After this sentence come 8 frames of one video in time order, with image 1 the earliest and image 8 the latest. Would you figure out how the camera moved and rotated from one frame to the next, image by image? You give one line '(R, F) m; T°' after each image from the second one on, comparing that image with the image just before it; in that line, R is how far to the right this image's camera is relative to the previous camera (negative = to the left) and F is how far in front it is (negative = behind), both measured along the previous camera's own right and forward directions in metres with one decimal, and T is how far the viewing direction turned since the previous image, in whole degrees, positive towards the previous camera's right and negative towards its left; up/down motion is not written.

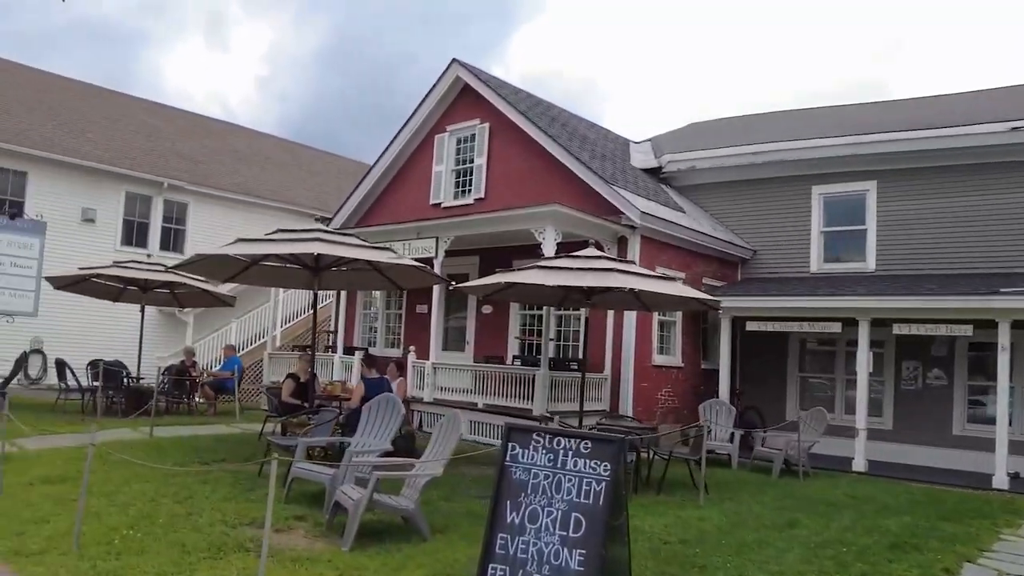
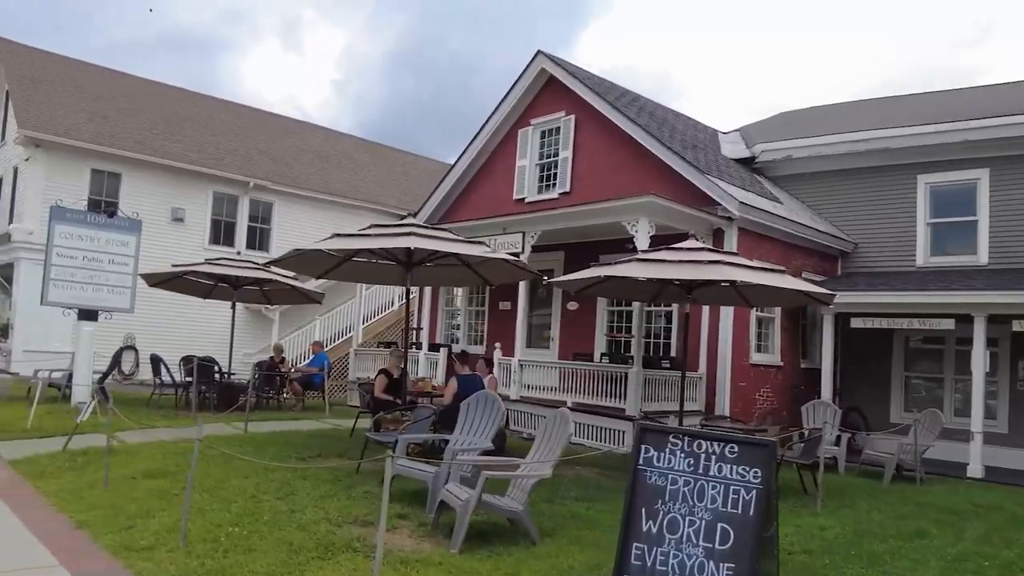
(-0.3, +0.3) m; -5°
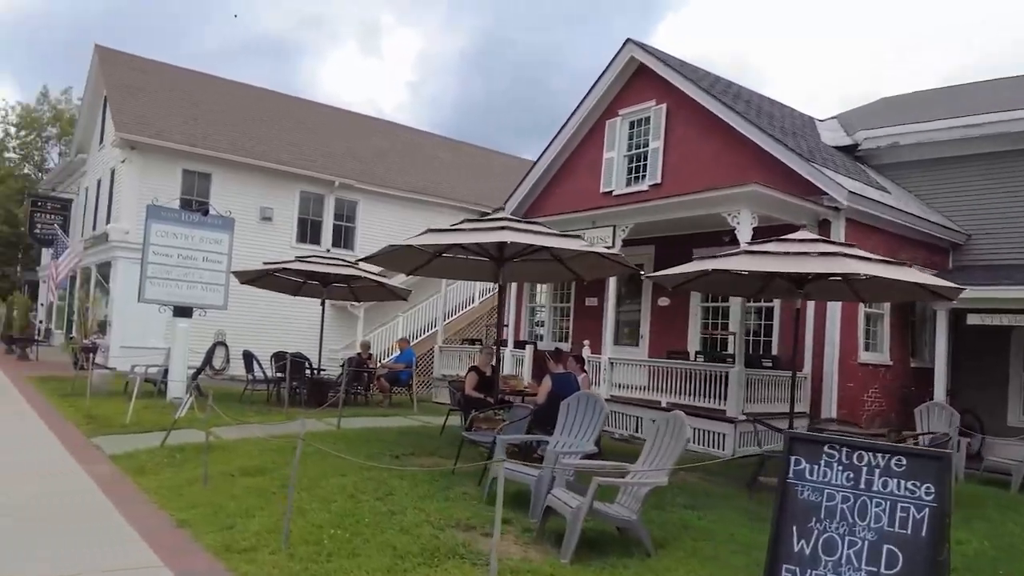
(-0.2, +0.3) m; -5°
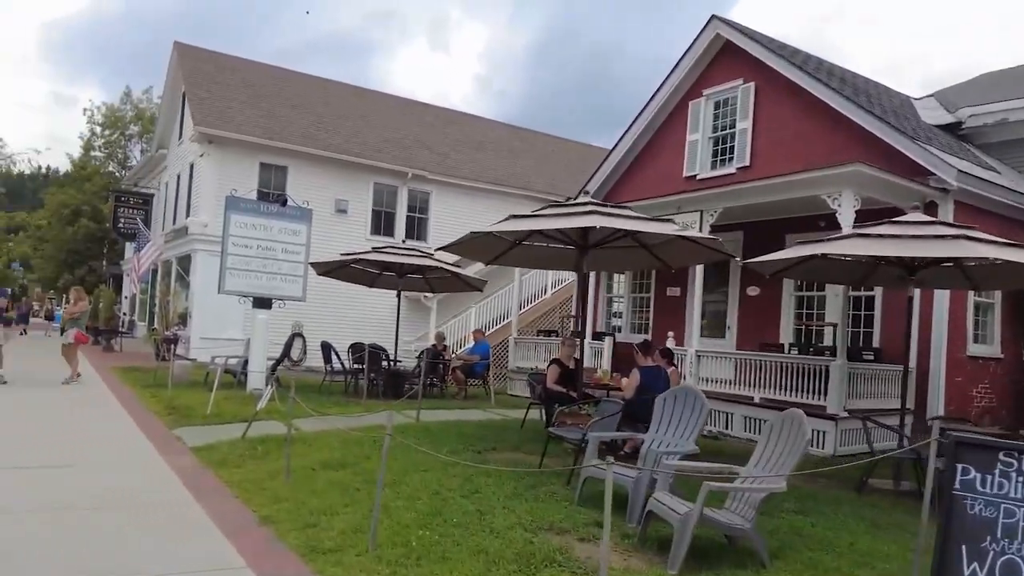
(-0.2, +0.4) m; -5°
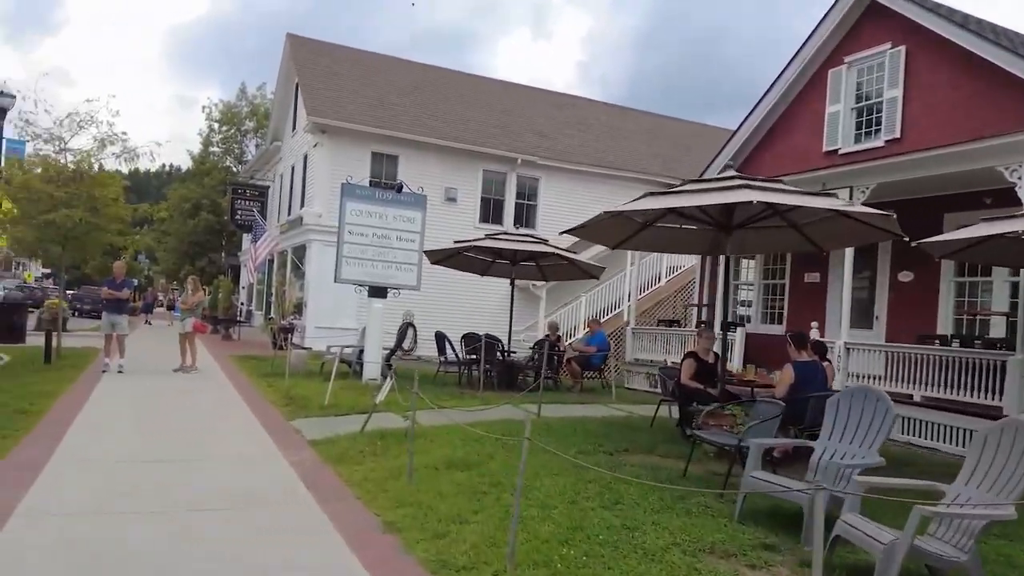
(-0.3, +0.7) m; -7°
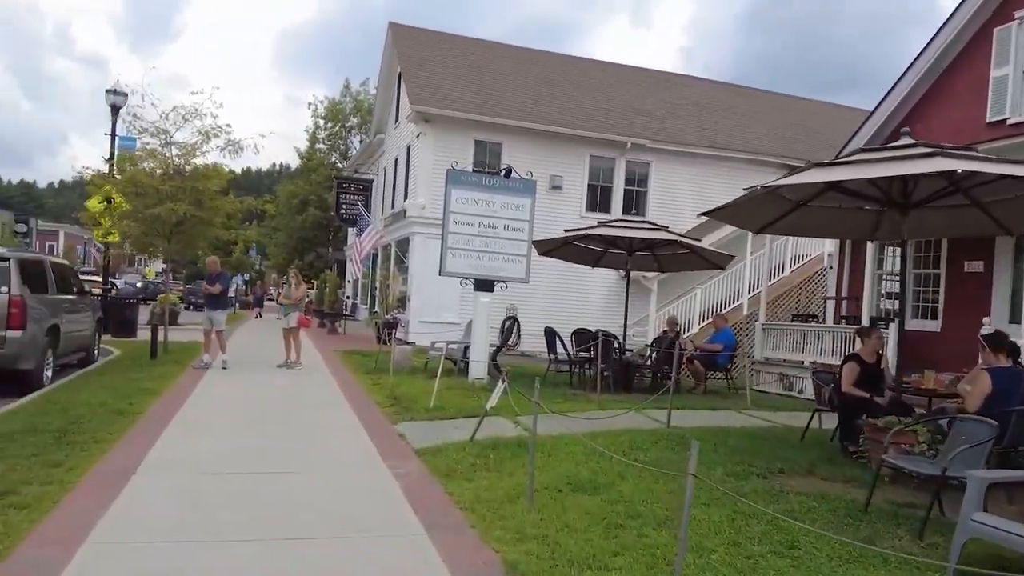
(-0.3, +1.0) m; -7°
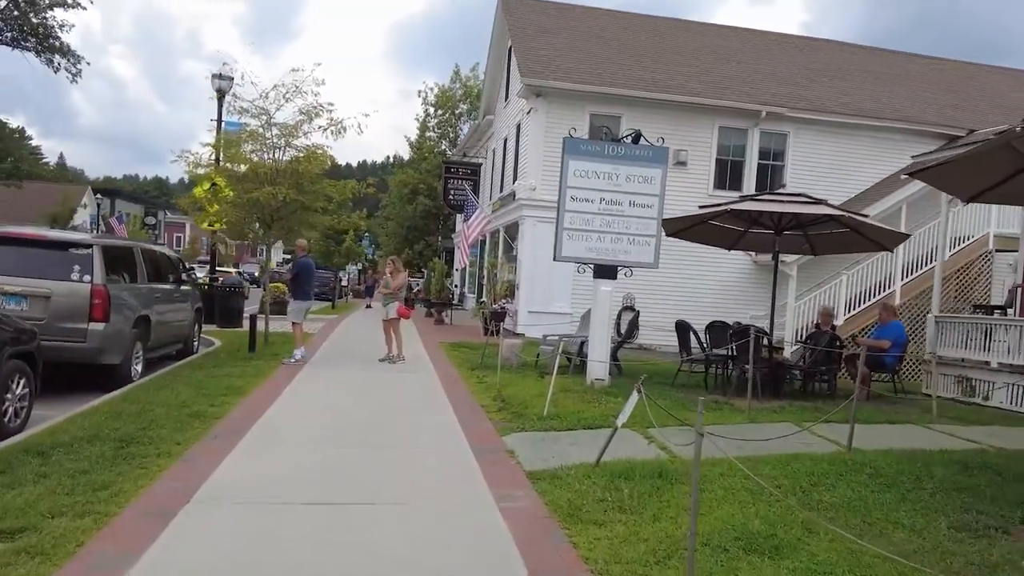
(-0.2, +1.5) m; -8°
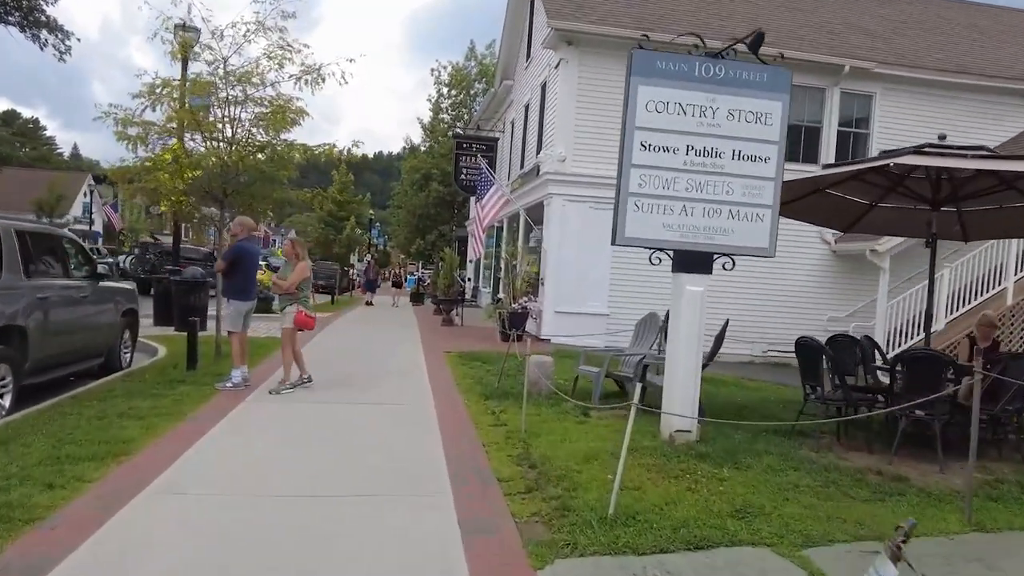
(-0.1, +3.5) m; -1°
